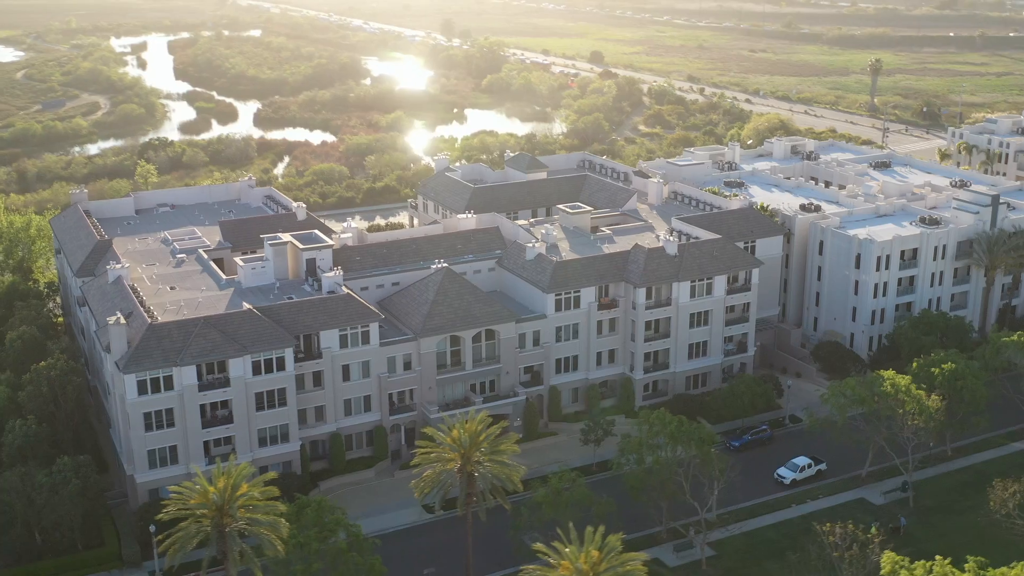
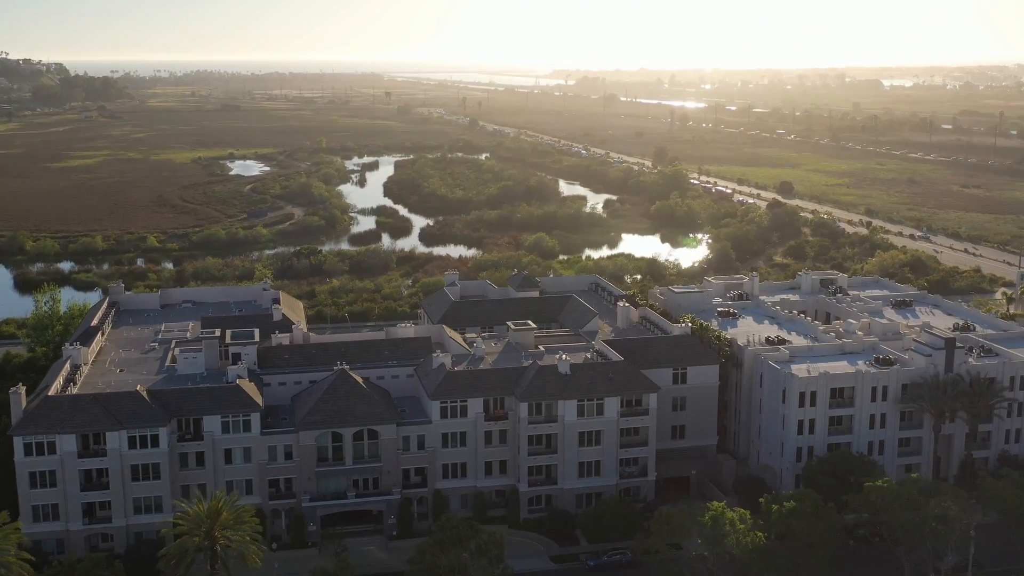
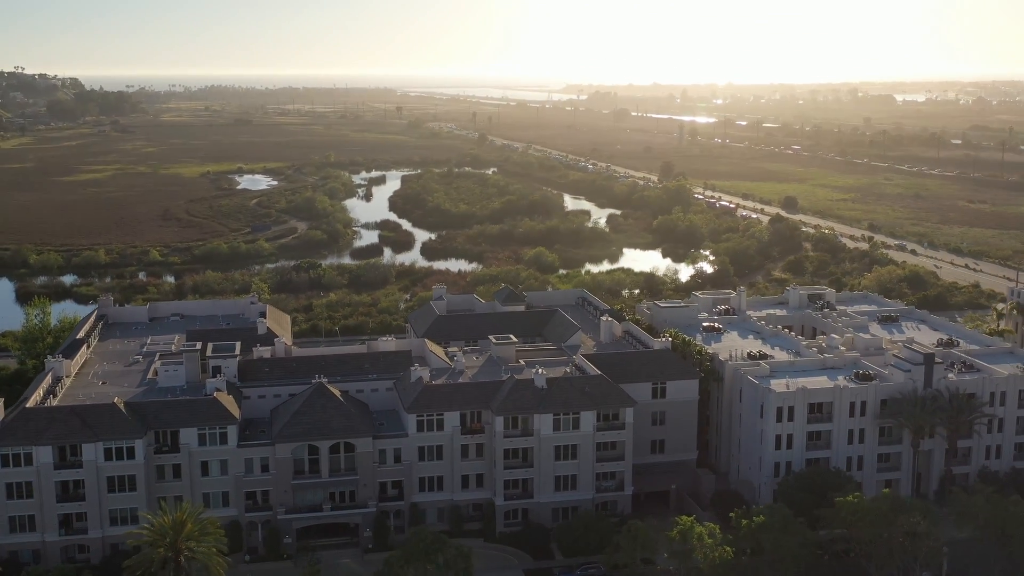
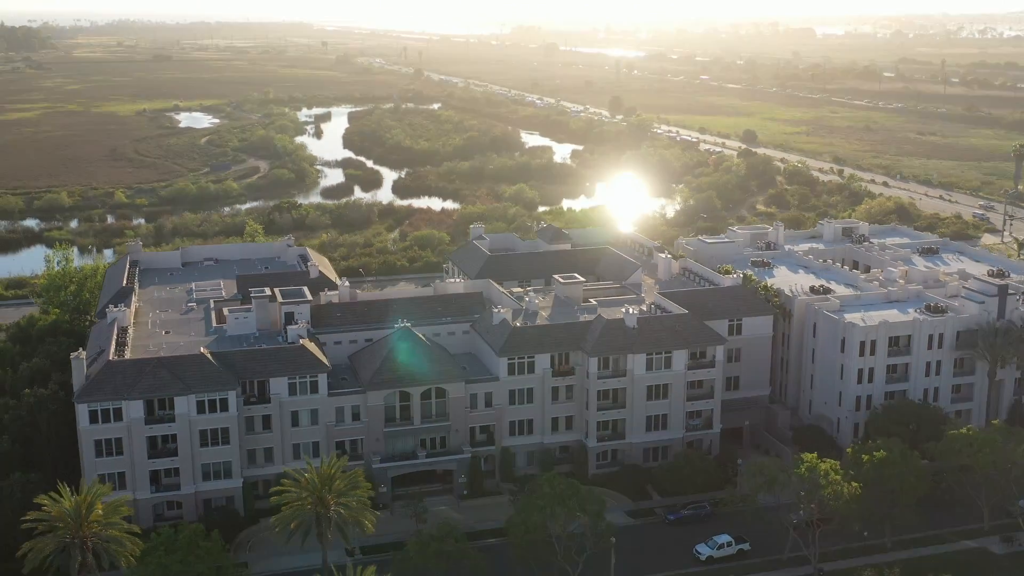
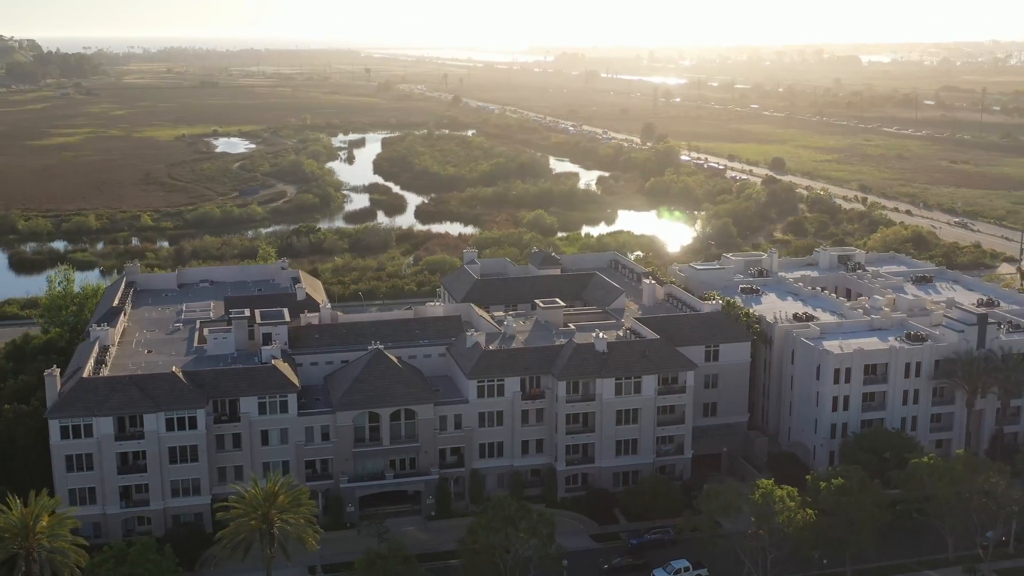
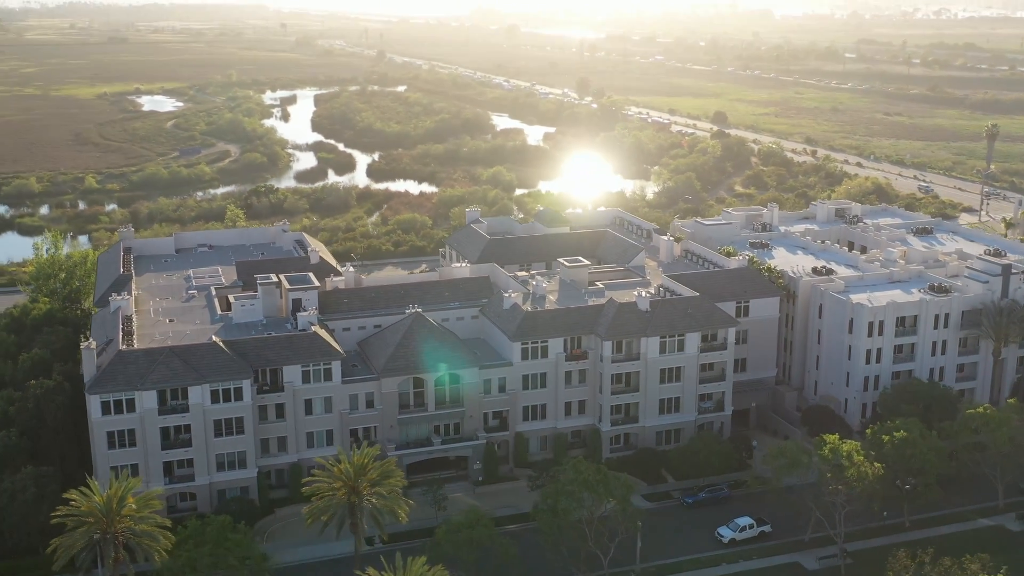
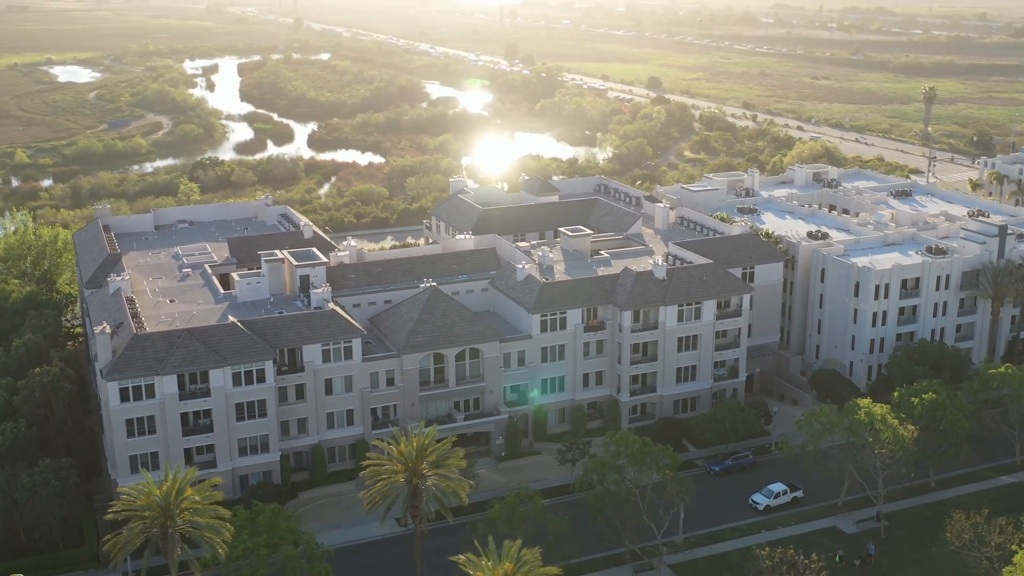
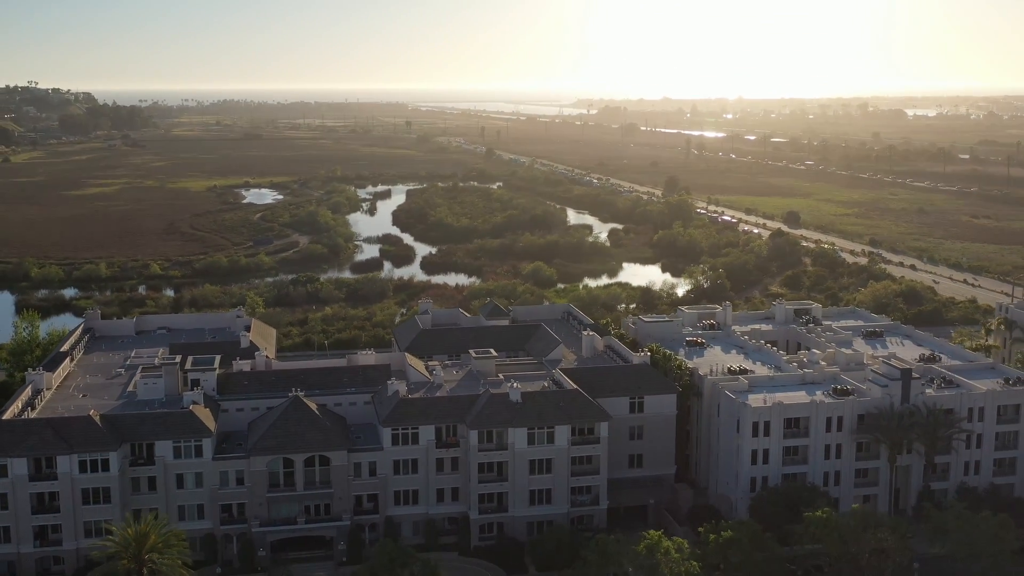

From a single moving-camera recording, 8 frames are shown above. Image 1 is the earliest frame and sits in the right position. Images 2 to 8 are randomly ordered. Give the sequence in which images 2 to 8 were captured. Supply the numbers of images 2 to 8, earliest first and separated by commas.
7, 6, 4, 5, 2, 3, 8
